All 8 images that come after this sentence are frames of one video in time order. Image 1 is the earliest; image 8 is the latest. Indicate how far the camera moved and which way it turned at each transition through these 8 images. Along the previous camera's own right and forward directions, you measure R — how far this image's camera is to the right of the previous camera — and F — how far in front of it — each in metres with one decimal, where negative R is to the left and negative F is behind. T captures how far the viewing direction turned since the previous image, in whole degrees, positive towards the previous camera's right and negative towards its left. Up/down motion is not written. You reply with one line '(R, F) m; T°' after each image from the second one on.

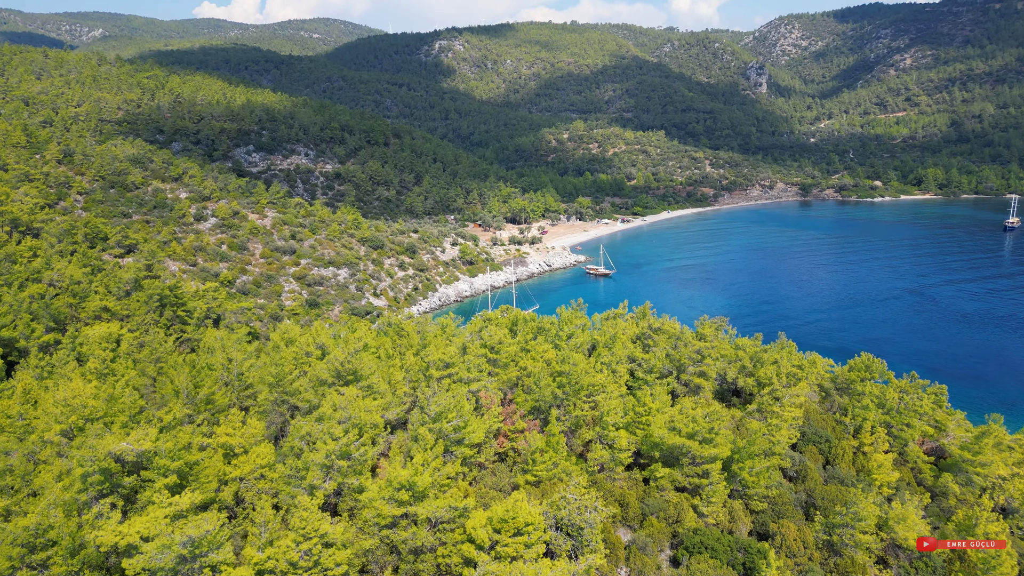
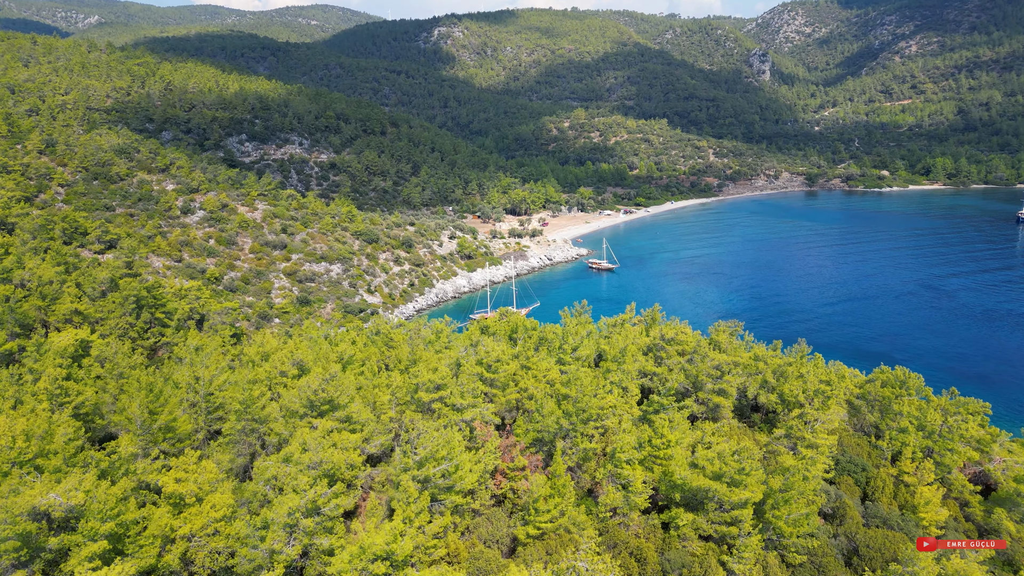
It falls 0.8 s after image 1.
(0.0, +3.2) m; 0°
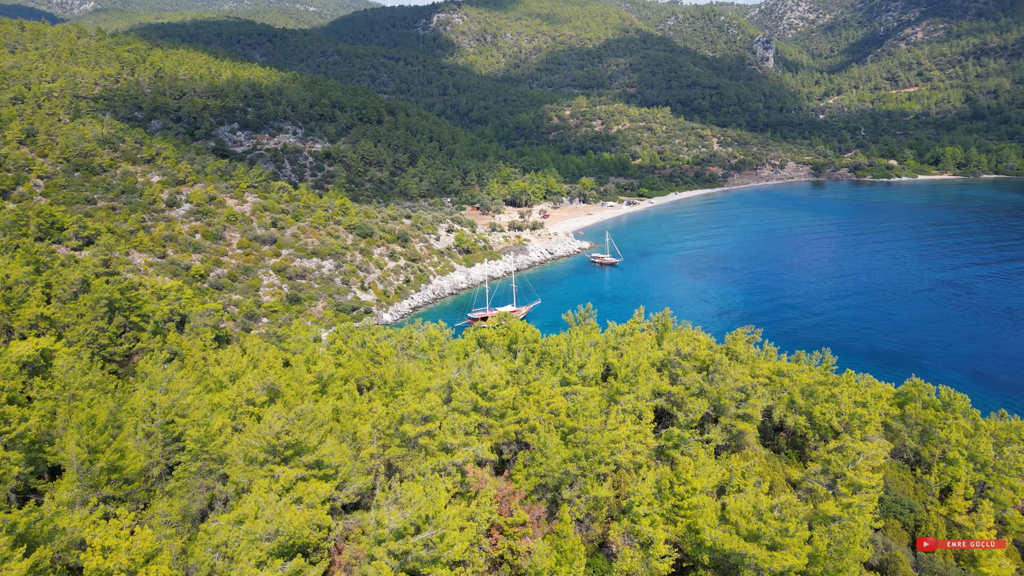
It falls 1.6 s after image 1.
(0.0, +3.3) m; 0°
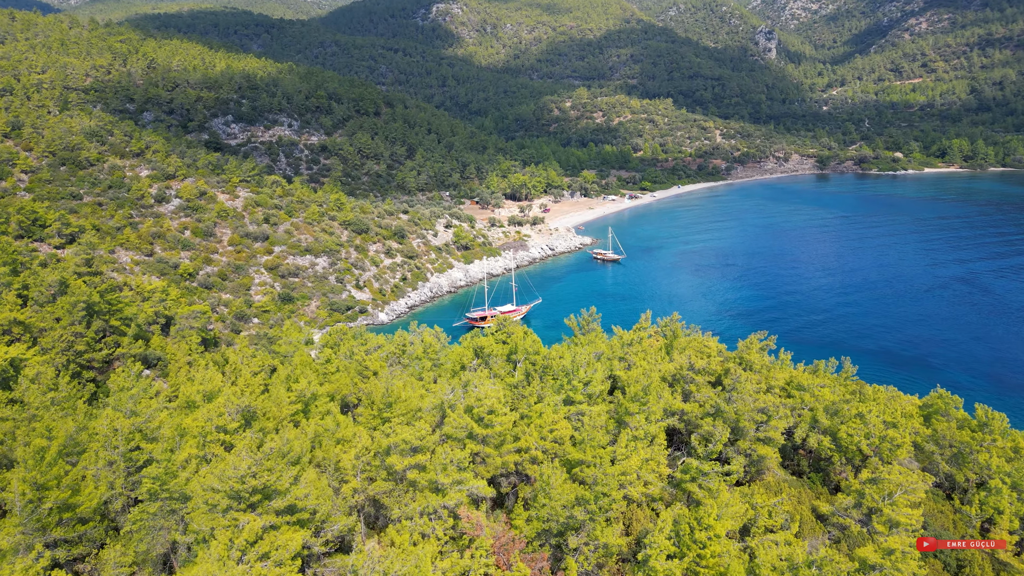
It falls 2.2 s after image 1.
(0.0, +2.3) m; 0°
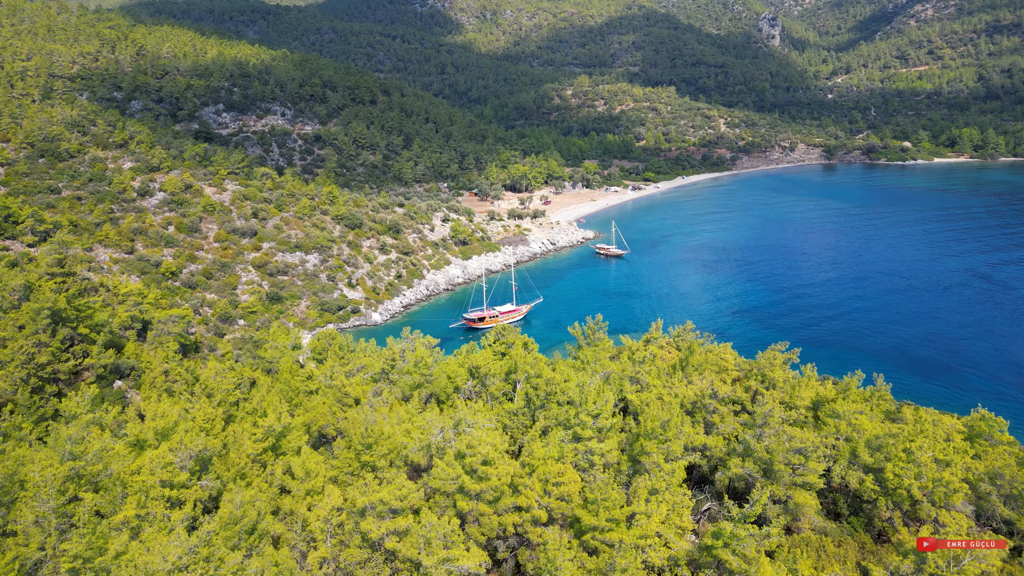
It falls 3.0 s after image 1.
(0.0, +3.2) m; 0°
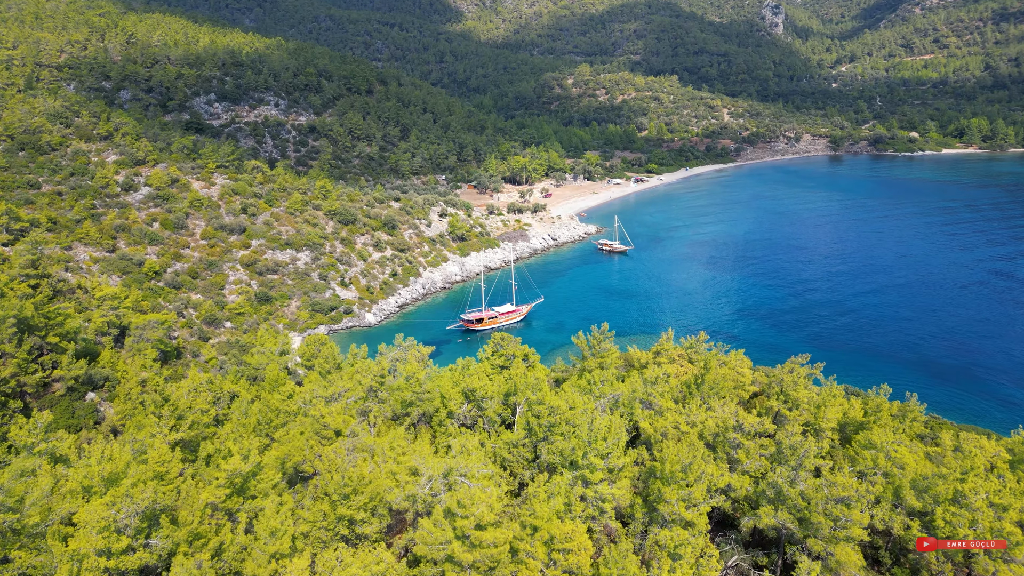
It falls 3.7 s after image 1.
(0.0, +2.7) m; 0°
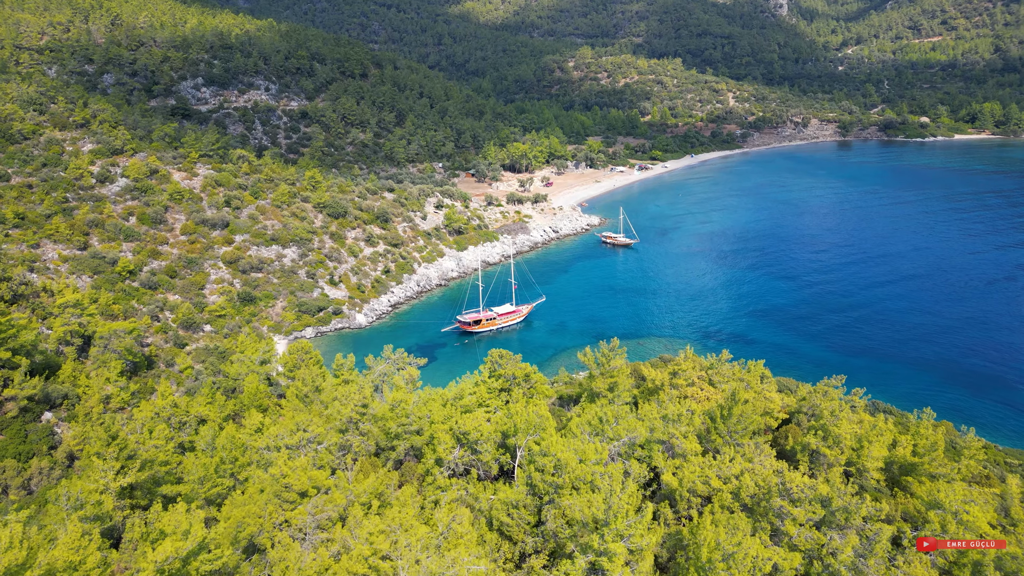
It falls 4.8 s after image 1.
(0.0, +3.8) m; 0°
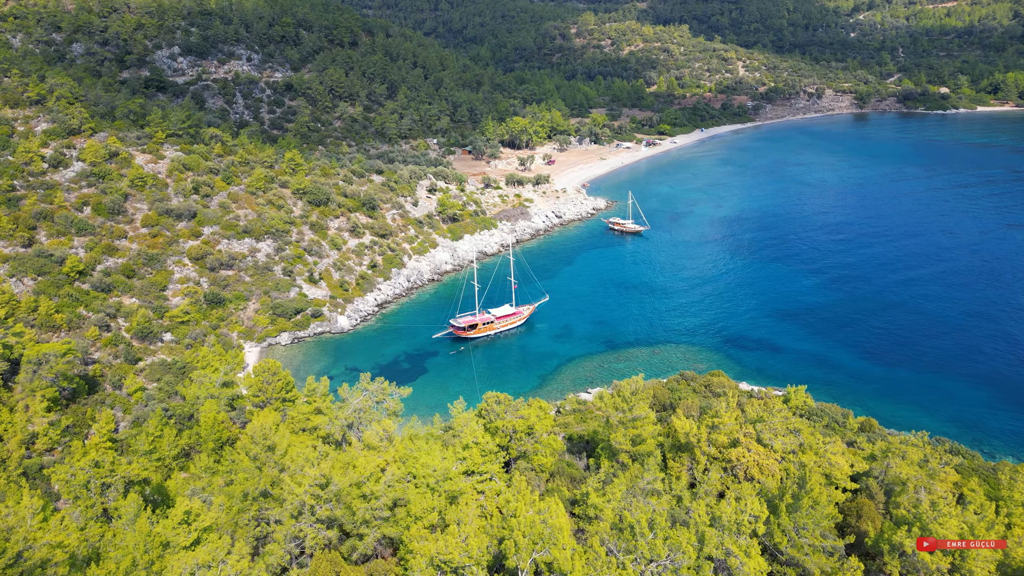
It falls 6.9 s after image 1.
(0.0, +6.2) m; 0°
